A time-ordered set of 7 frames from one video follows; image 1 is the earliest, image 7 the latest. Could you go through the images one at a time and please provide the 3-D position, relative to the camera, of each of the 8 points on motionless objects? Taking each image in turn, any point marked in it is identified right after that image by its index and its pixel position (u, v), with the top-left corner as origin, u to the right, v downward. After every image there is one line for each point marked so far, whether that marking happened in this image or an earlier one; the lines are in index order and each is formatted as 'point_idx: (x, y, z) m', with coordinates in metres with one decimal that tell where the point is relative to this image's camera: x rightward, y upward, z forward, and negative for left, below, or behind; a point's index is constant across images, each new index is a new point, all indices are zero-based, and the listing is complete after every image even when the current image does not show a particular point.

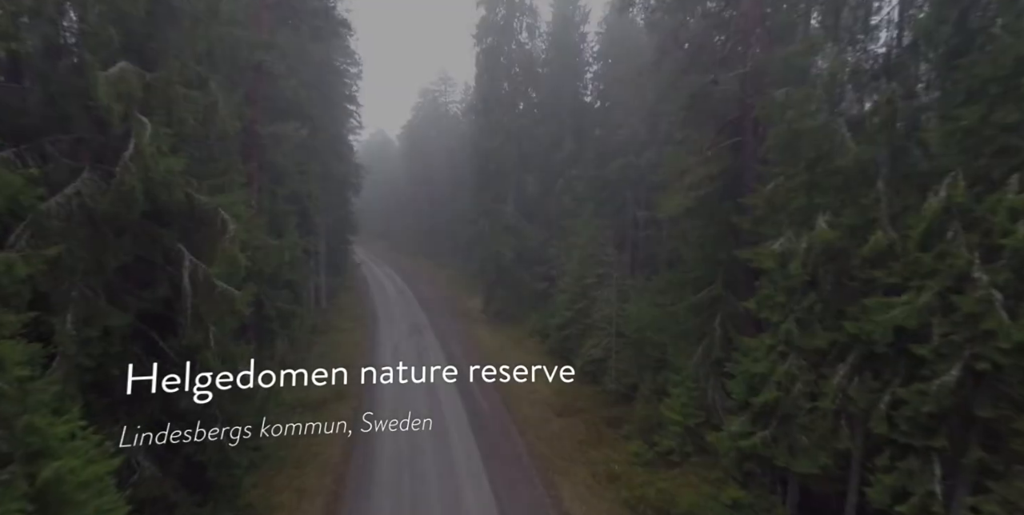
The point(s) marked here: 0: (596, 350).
0: (+2.2, -2.3, +14.4) m
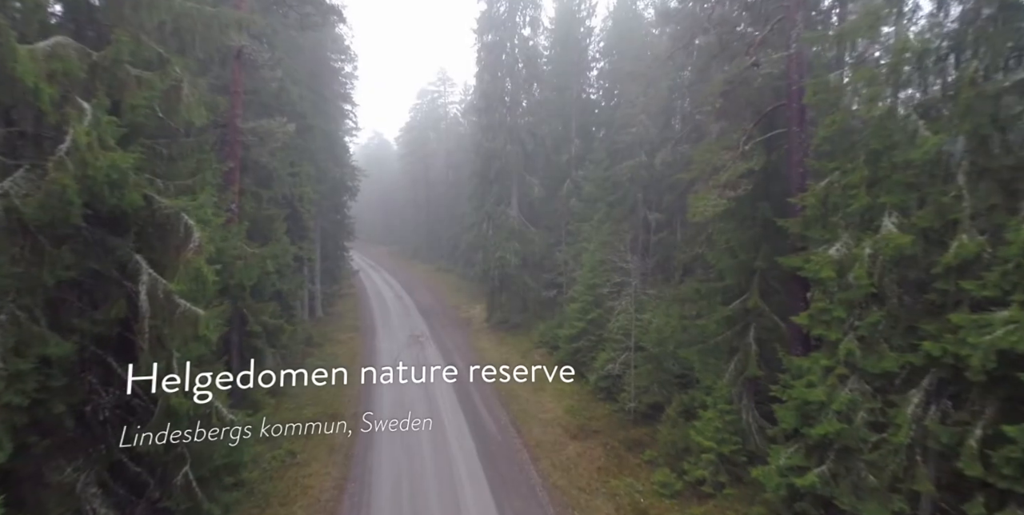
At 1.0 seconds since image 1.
0: (+2.4, -2.5, +13.3) m
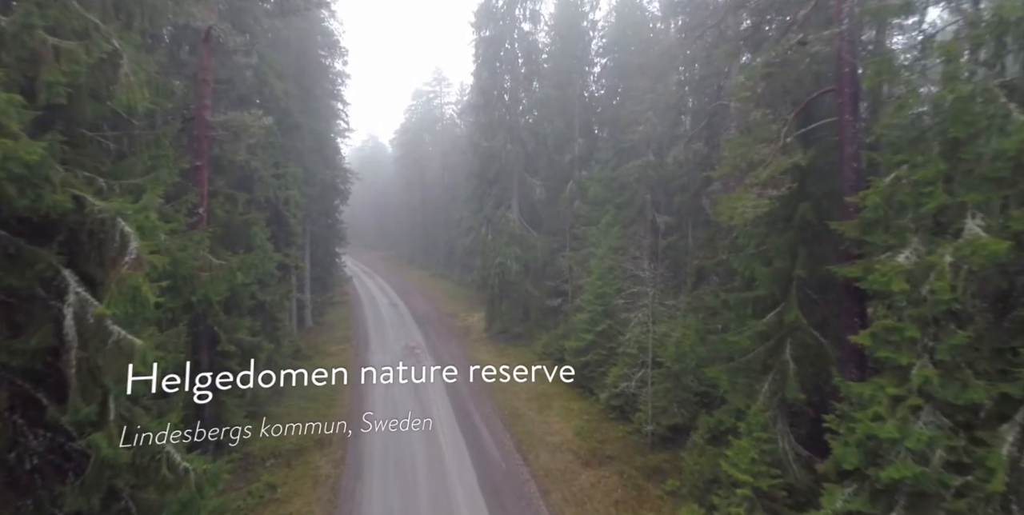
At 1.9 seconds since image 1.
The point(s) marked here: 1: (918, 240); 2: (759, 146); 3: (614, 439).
0: (+2.5, -2.6, +12.1) m
1: (+4.4, +0.2, +6.2) m
2: (+3.3, +1.5, +7.8) m
3: (+2.1, -3.8, +11.9) m
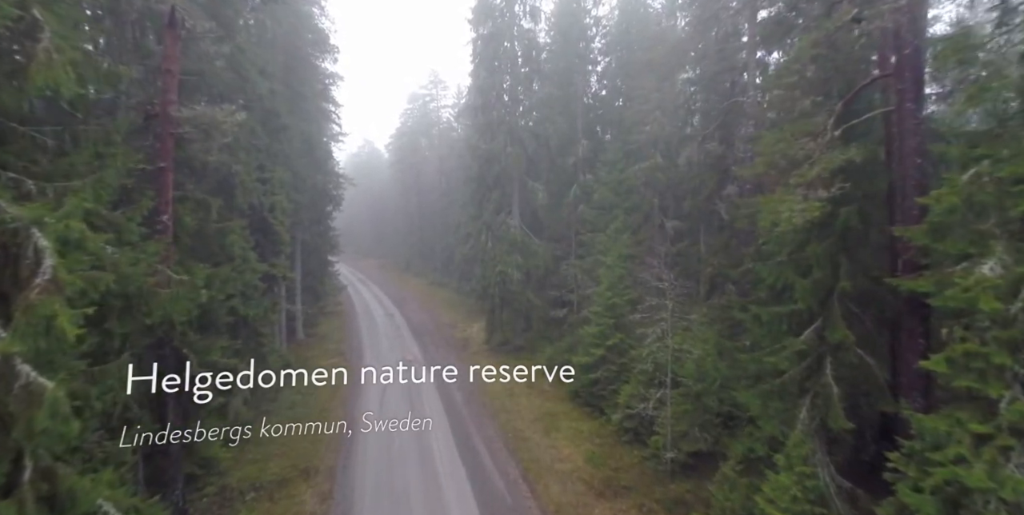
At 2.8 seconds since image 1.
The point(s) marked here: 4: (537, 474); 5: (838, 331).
0: (+2.5, -2.8, +11.1) m
1: (+4.5, +0.1, +5.2) m
2: (+3.4, +1.4, +6.8) m
3: (+2.2, -3.9, +10.9) m
4: (+0.5, -4.0, +10.8) m
5: (+4.3, -1.0, +7.7) m
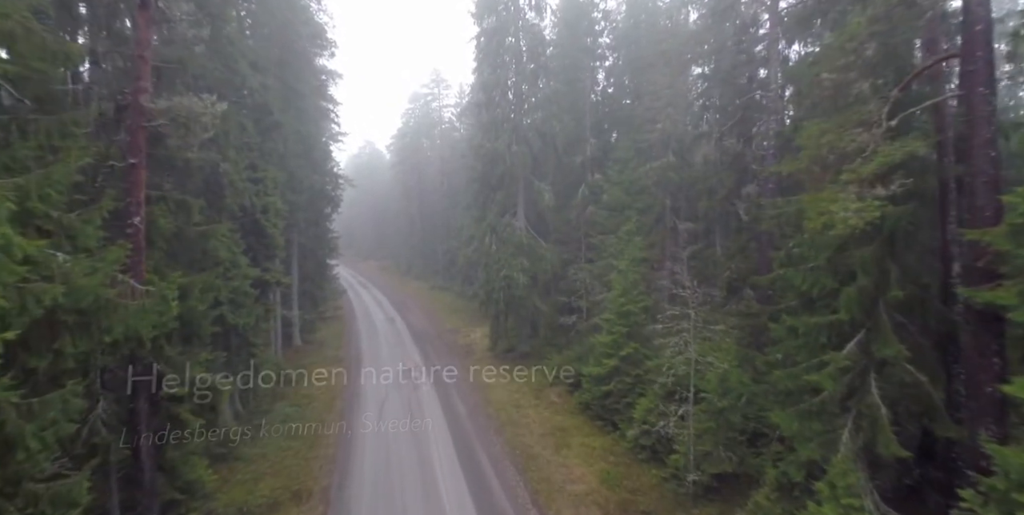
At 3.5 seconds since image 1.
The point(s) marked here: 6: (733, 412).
0: (+2.7, -2.9, +10.3) m
1: (+4.6, 0.0, +4.4) m
2: (+3.5, +1.3, +6.1) m
3: (+2.3, -4.0, +10.1) m
4: (+0.6, -4.0, +10.0) m
5: (+4.4, -1.0, +6.9) m
6: (+3.5, -2.5, +9.3) m
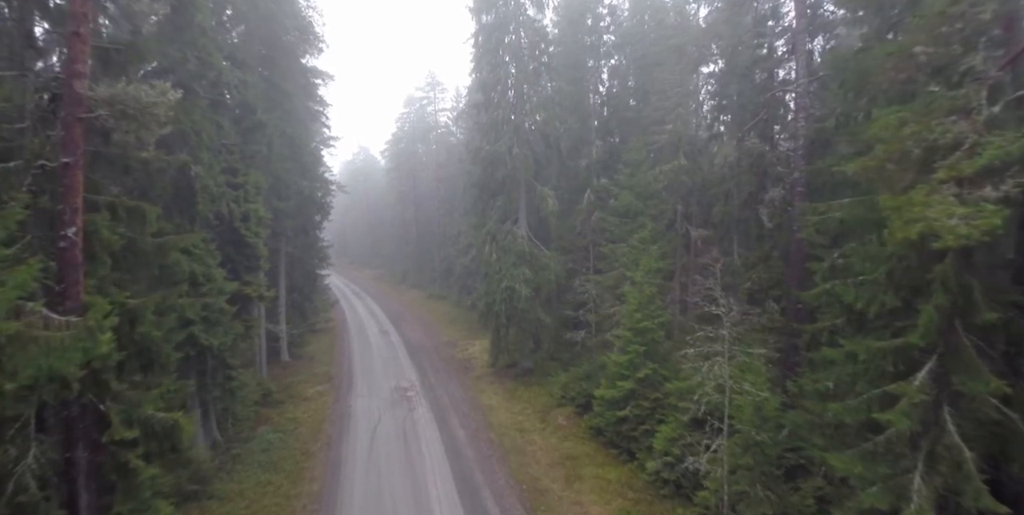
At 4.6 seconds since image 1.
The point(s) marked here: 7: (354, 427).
0: (+2.8, -3.1, +9.1) m
1: (+4.7, -0.1, +3.3) m
2: (+3.7, +1.2, +5.0) m
3: (+2.5, -4.2, +8.9) m
4: (+0.8, -4.2, +8.8) m
5: (+4.6, -1.2, +5.8) m
6: (+3.7, -2.7, +8.1) m
7: (-3.6, -3.8, +13.1) m
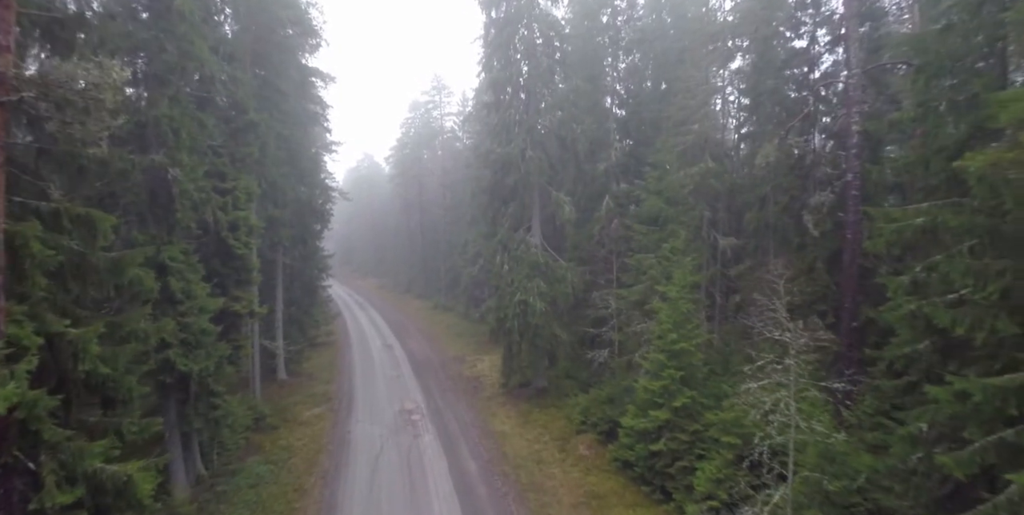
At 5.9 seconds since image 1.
0: (+3.1, -3.3, +7.9) m
1: (+5.0, -0.2, +2.1) m
2: (+3.9, +1.0, +3.7) m
3: (+2.8, -4.4, +7.6) m
4: (+1.1, -4.4, +7.5) m
5: (+4.8, -1.3, +4.5) m
6: (+4.0, -2.8, +6.8) m
7: (-3.3, -4.1, +11.9) m
